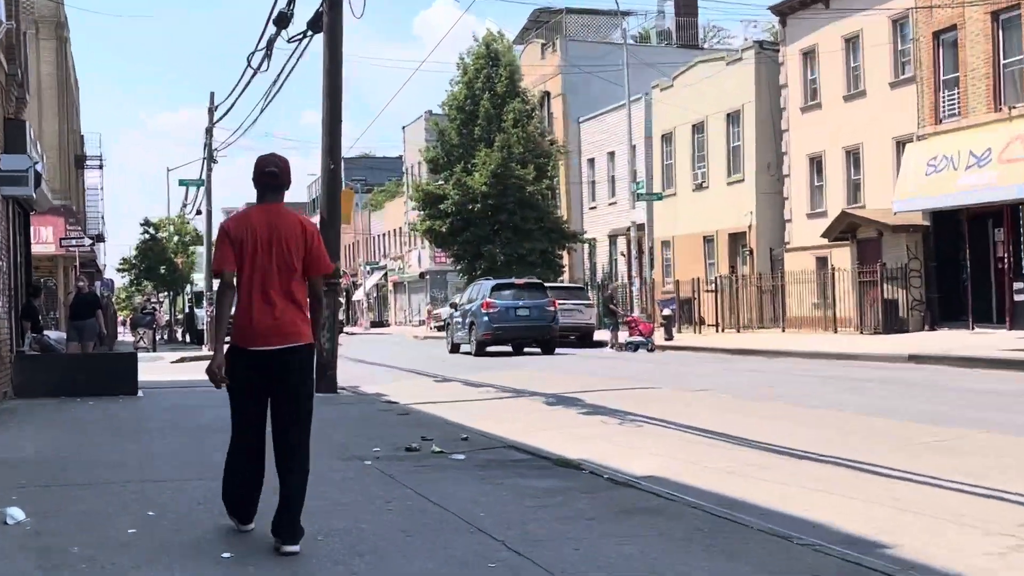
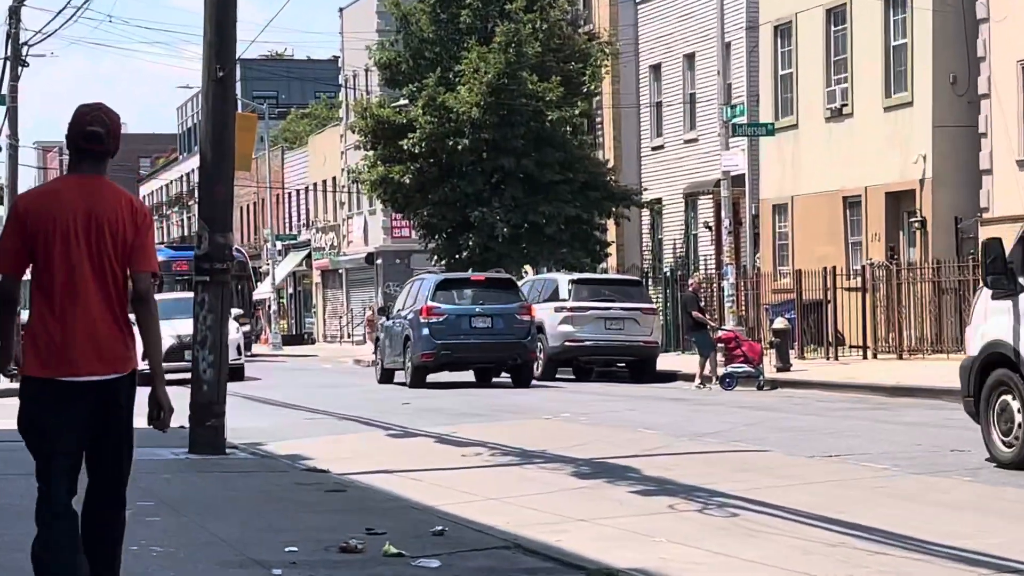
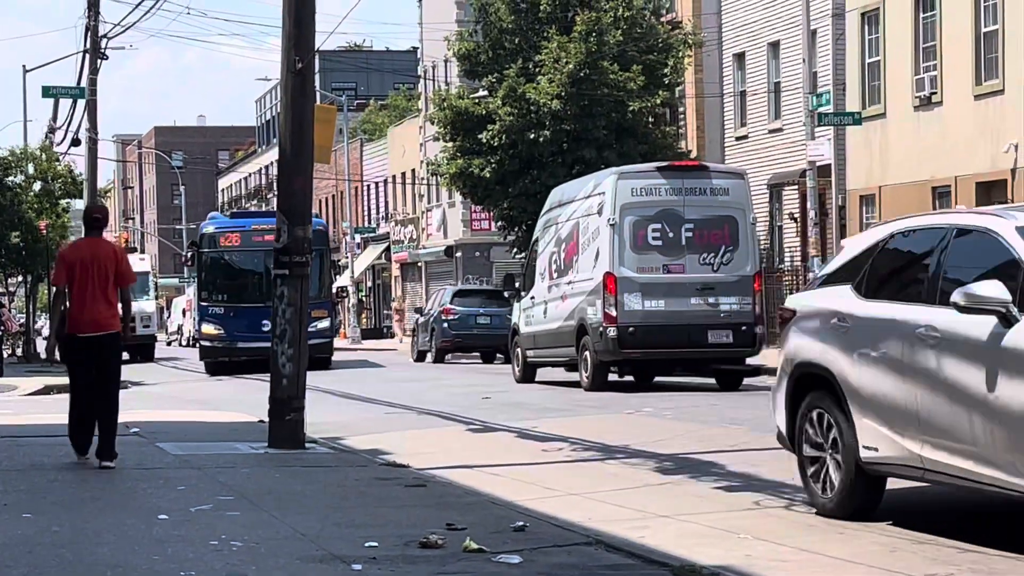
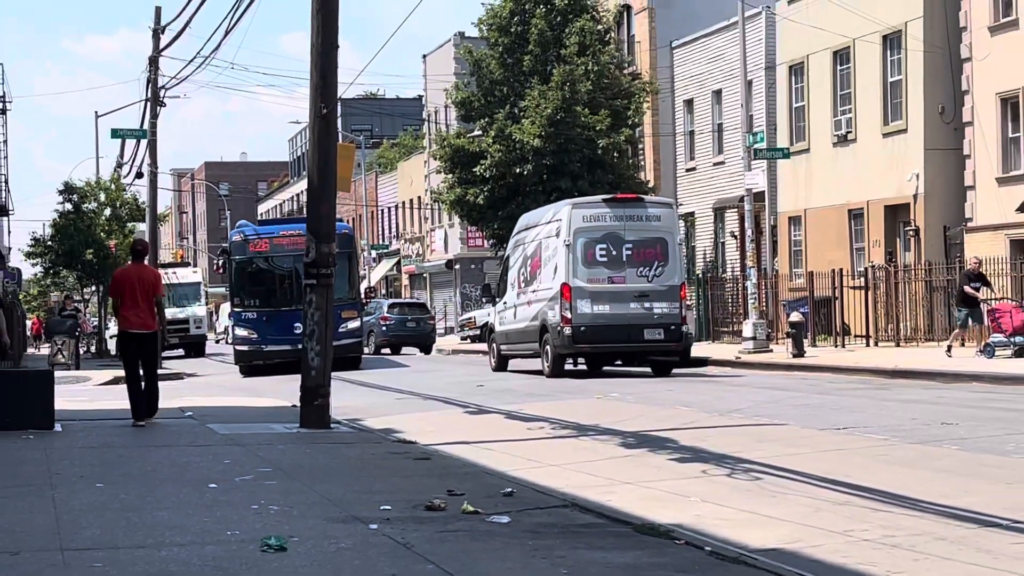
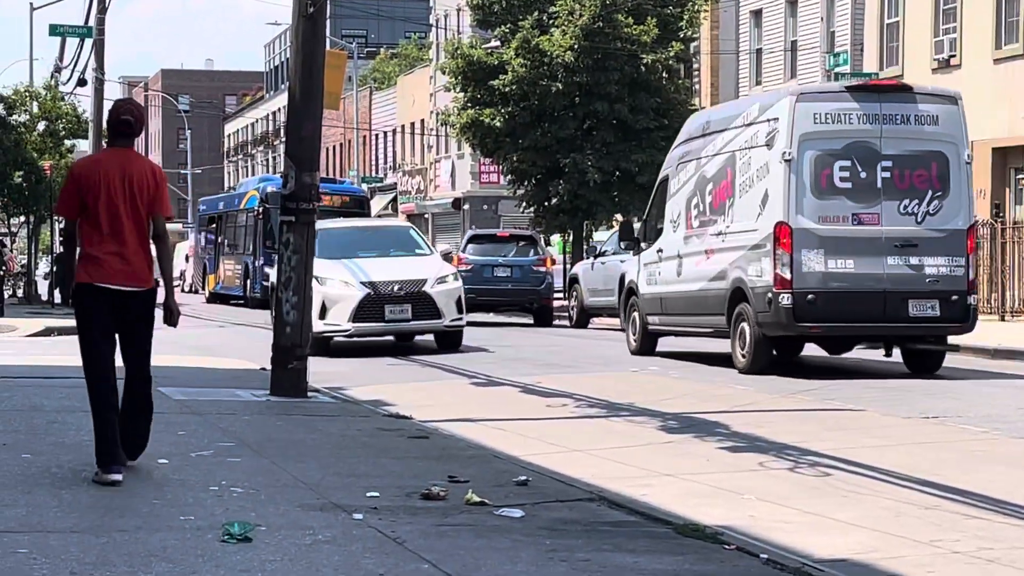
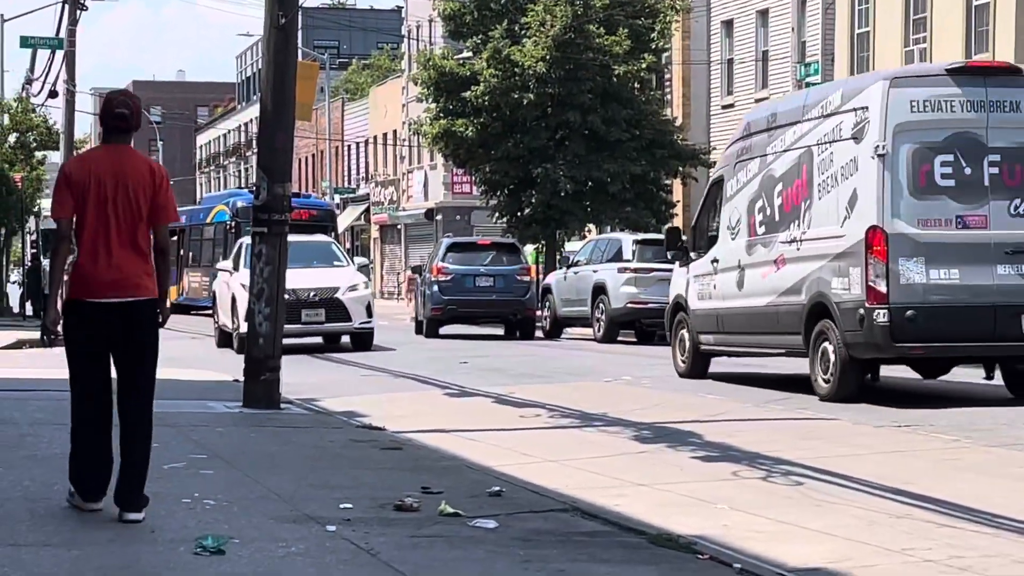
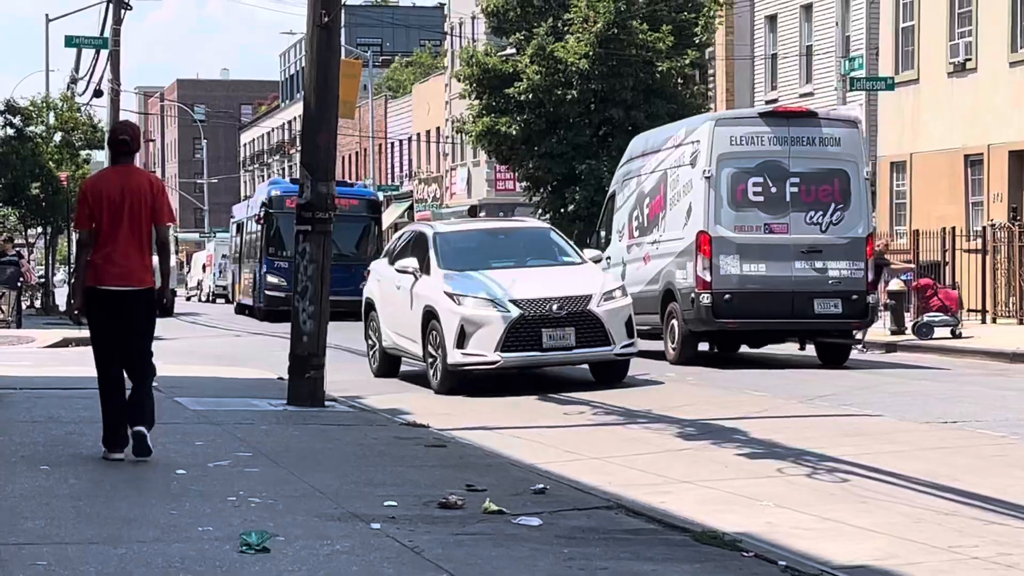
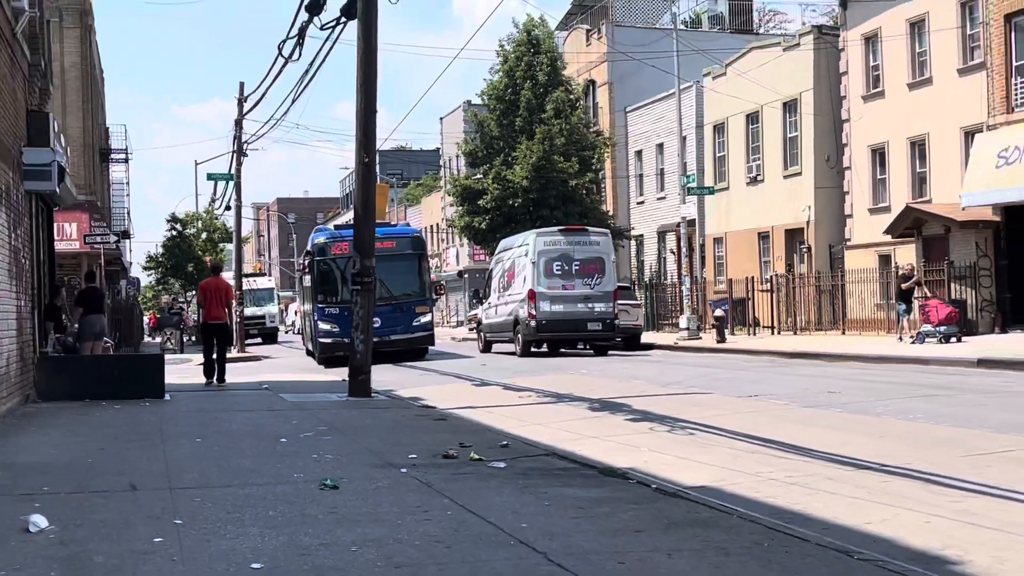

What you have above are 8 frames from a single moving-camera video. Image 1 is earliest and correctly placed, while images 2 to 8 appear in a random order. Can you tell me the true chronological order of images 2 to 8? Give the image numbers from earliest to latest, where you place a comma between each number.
2, 6, 5, 7, 3, 4, 8
